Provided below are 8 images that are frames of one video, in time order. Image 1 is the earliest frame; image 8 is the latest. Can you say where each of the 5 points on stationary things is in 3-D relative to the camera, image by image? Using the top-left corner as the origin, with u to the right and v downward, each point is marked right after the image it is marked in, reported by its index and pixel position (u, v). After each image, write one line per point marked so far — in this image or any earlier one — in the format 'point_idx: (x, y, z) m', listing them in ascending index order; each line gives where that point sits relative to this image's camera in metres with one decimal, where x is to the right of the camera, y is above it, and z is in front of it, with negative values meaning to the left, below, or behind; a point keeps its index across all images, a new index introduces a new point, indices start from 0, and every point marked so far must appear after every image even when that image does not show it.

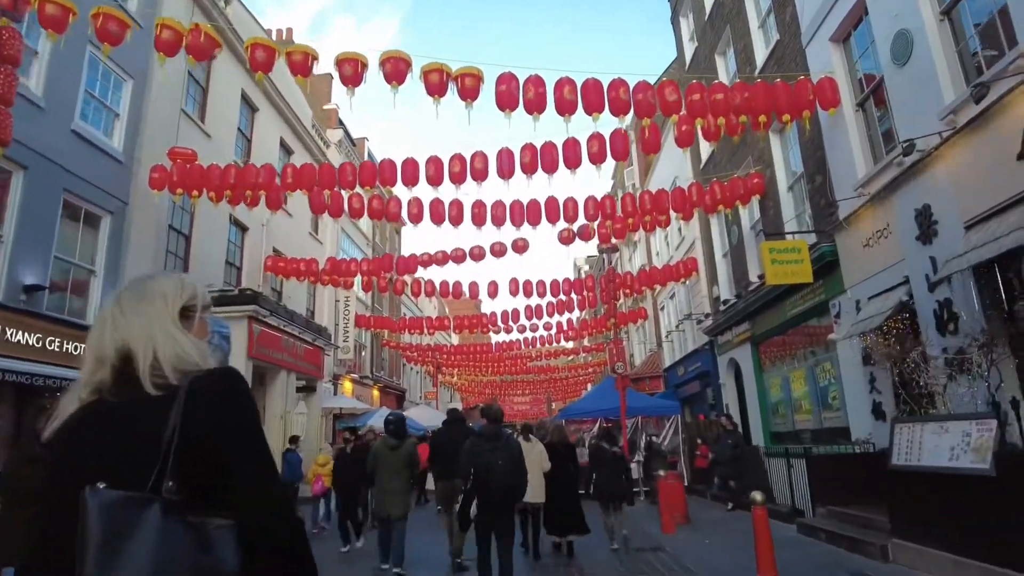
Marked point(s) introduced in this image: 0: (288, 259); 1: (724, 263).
0: (-5.9, +0.7, +17.1) m
1: (+5.1, +0.6, +15.8) m
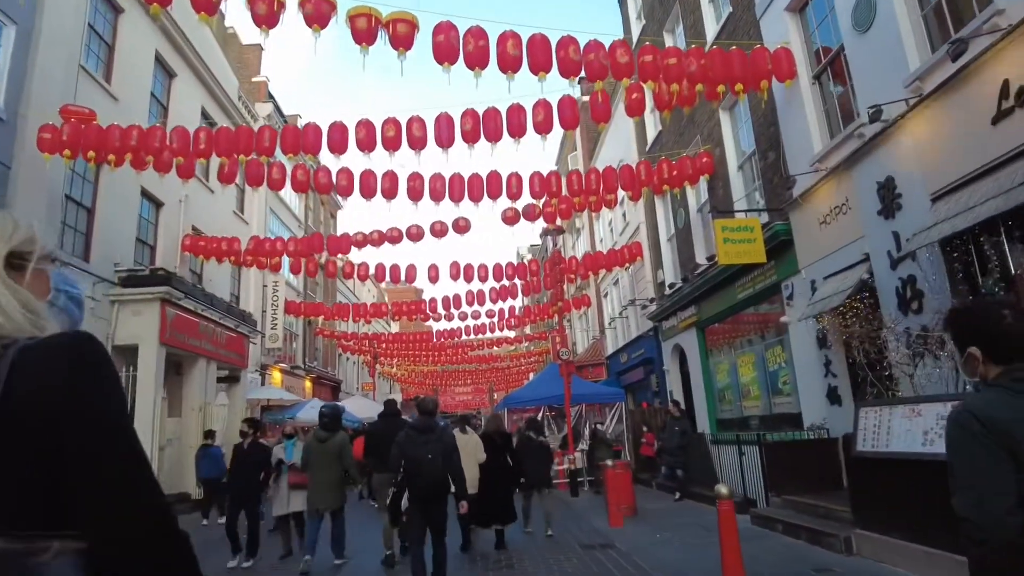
0: (-7.3, +1.2, +15.7) m
1: (+3.7, +1.0, +15.5) m
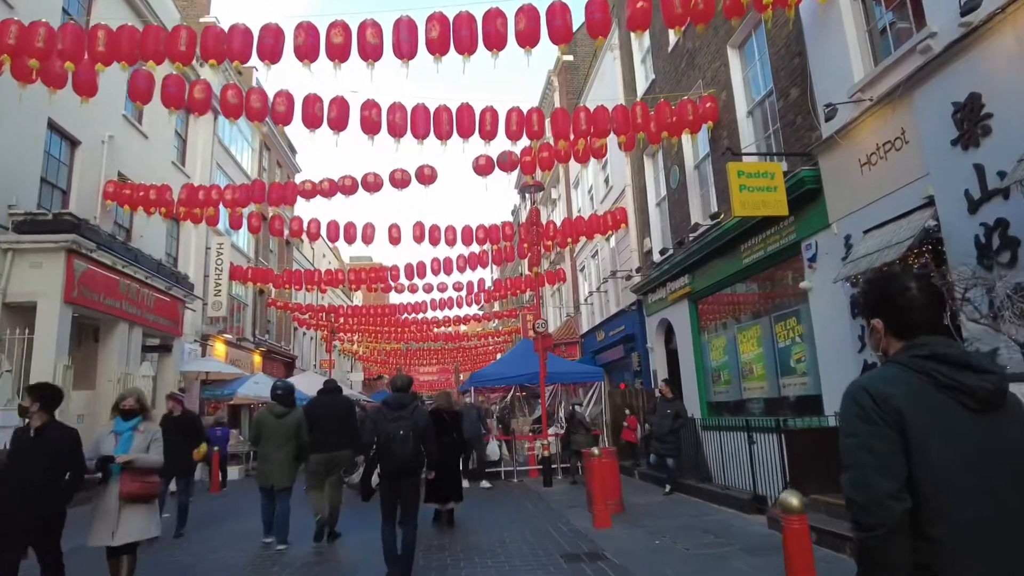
0: (-7.9, +2.1, +13.7) m
1: (+3.1, +1.6, +13.9) m
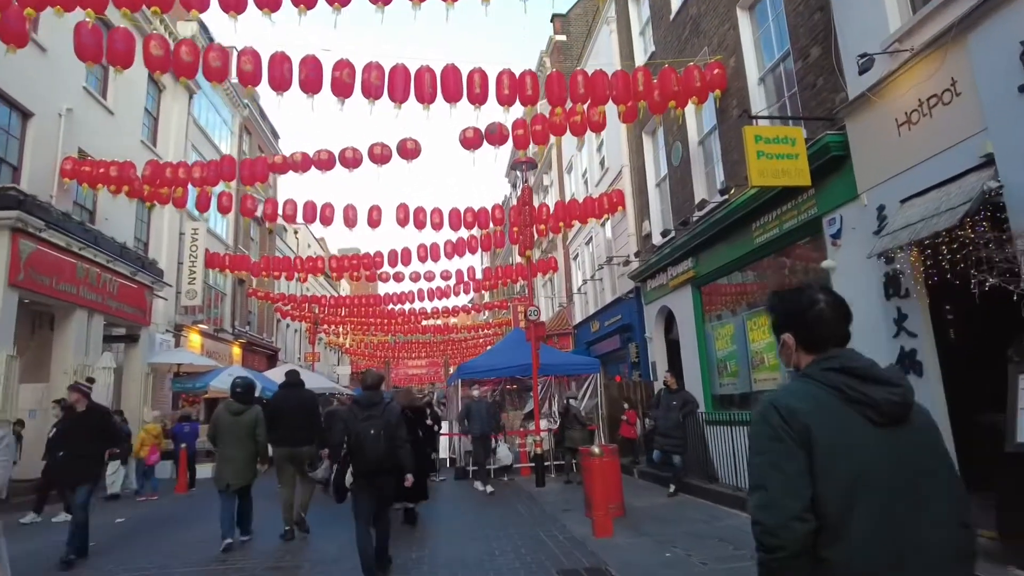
0: (-8.1, +2.4, +12.7) m
1: (+2.9, +1.9, +13.1) m
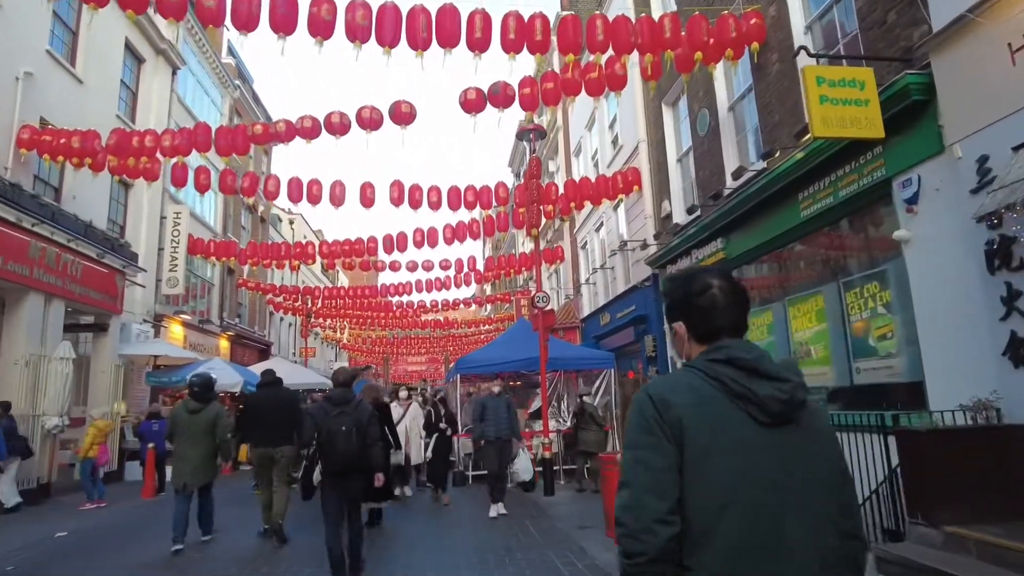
0: (-8.0, +2.7, +11.4) m
1: (+3.0, +2.1, +11.8) m
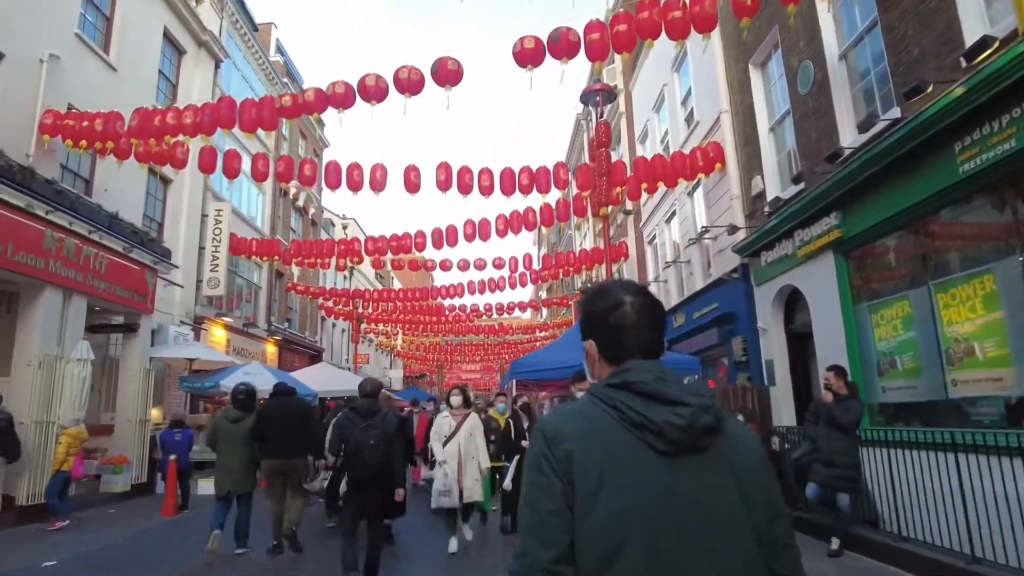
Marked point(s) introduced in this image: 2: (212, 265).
0: (-7.0, +2.8, +10.5) m
1: (+4.0, +2.3, +10.0) m
2: (-7.6, +0.6, +16.6) m
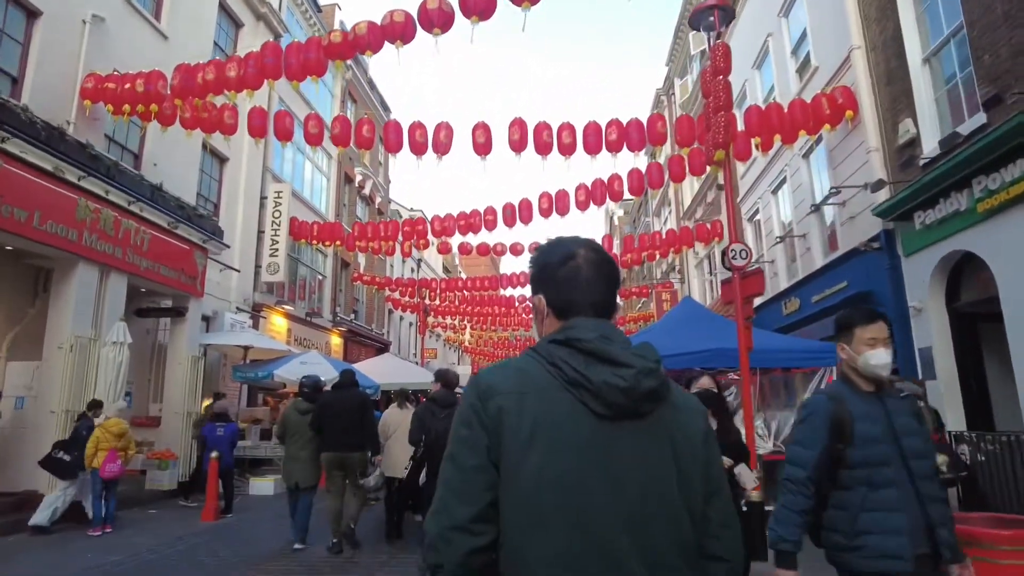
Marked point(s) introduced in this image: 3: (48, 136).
0: (-5.8, +3.1, +9.6) m
1: (+5.1, +2.7, +7.9) m
2: (-5.7, +0.9, +15.7) m
3: (-5.7, +1.9, +8.1) m
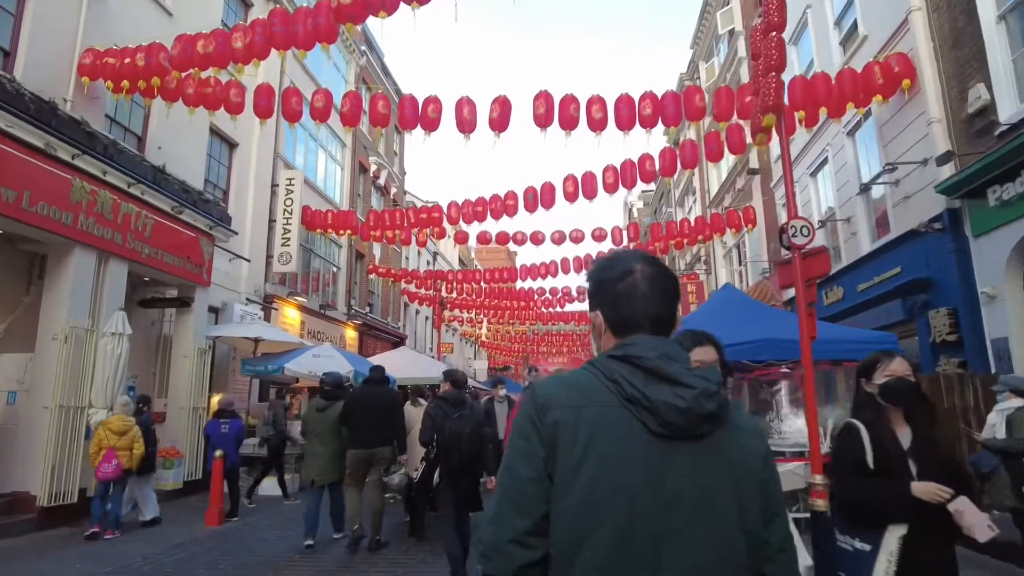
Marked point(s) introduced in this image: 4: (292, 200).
0: (-5.5, +3.3, +9.0) m
1: (+5.4, +2.8, +7.1) m
2: (-5.3, +1.1, +15.1) m
3: (-5.4, +2.0, +7.5) m
4: (-5.1, +2.1, +15.2) m
